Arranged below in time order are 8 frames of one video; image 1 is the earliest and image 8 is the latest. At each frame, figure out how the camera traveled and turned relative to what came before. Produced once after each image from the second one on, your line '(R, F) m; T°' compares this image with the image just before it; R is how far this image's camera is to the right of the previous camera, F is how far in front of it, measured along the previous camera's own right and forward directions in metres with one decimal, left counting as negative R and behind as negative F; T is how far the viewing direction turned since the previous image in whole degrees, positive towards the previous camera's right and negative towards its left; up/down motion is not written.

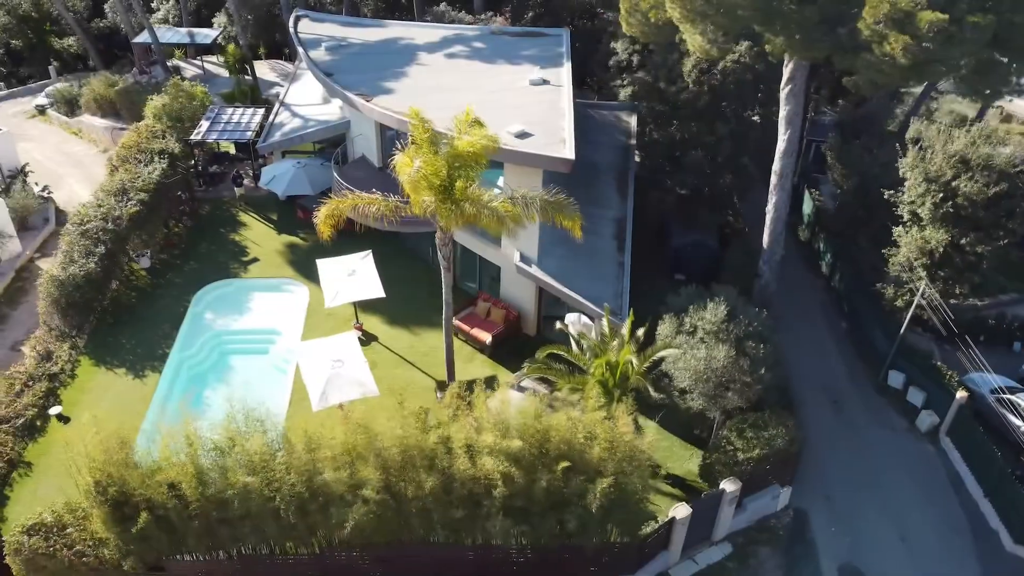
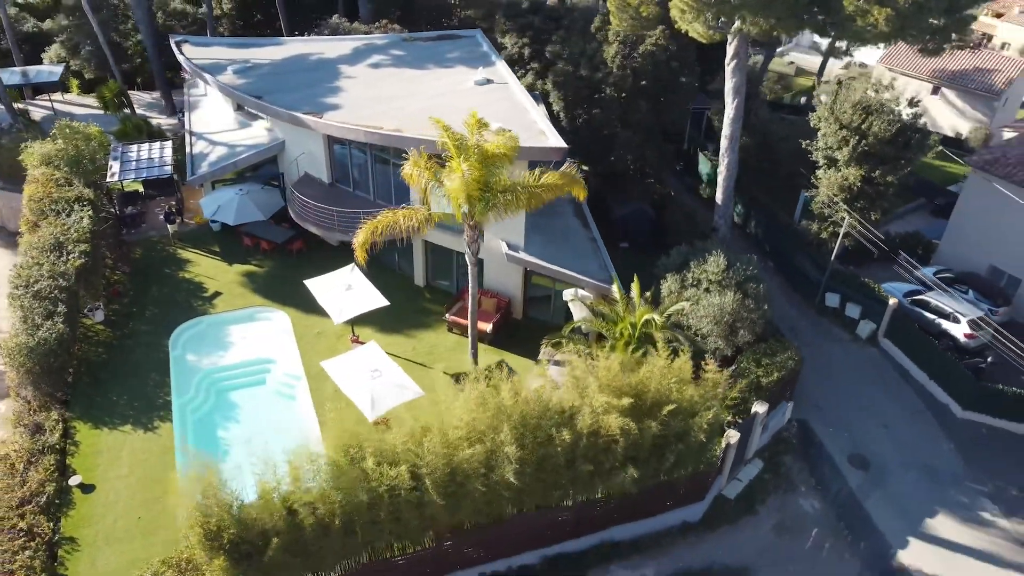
(-5.1, -0.8) m; +13°
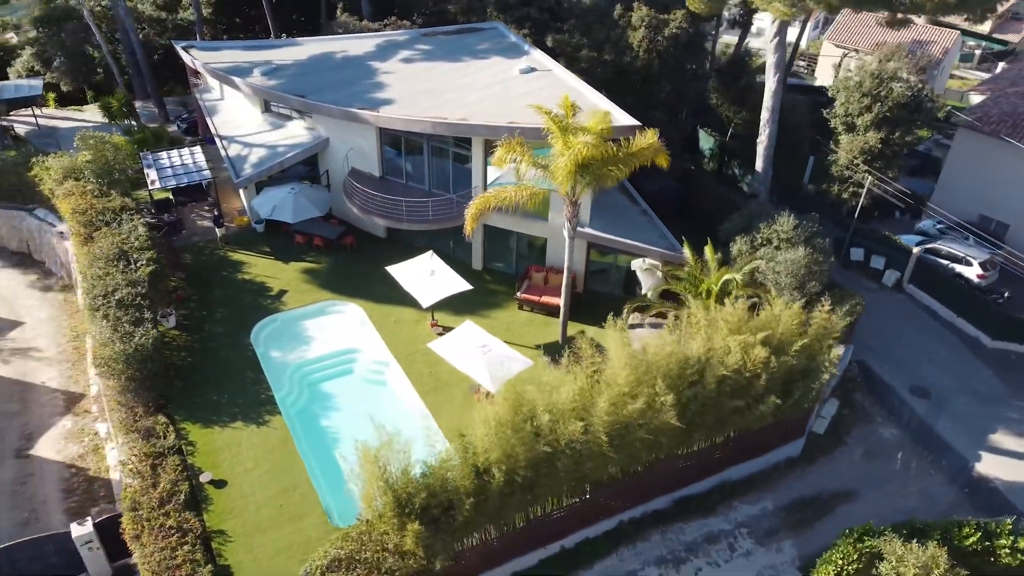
(-4.8, -1.0) m; +6°
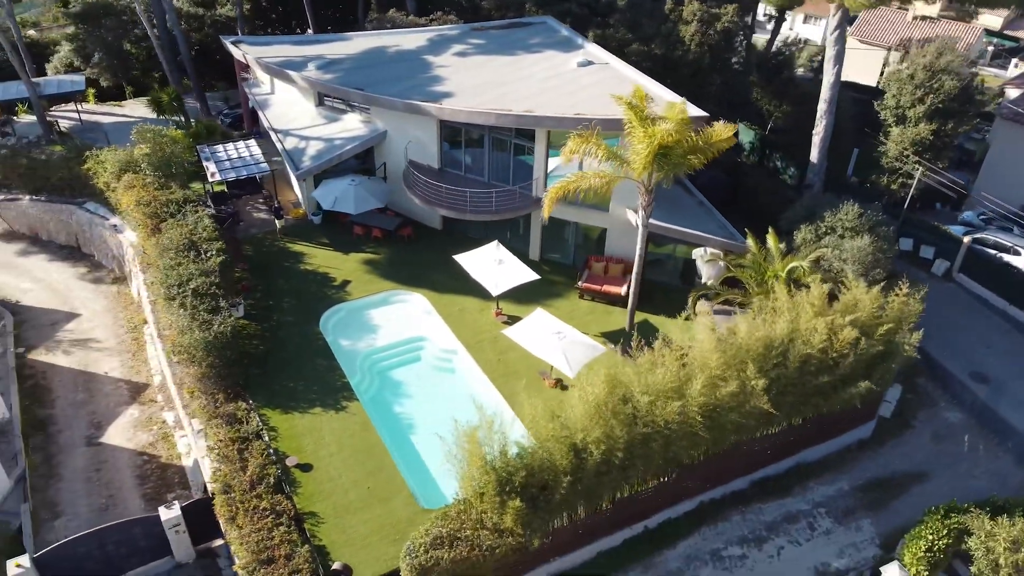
(-2.0, -0.4) m; 0°
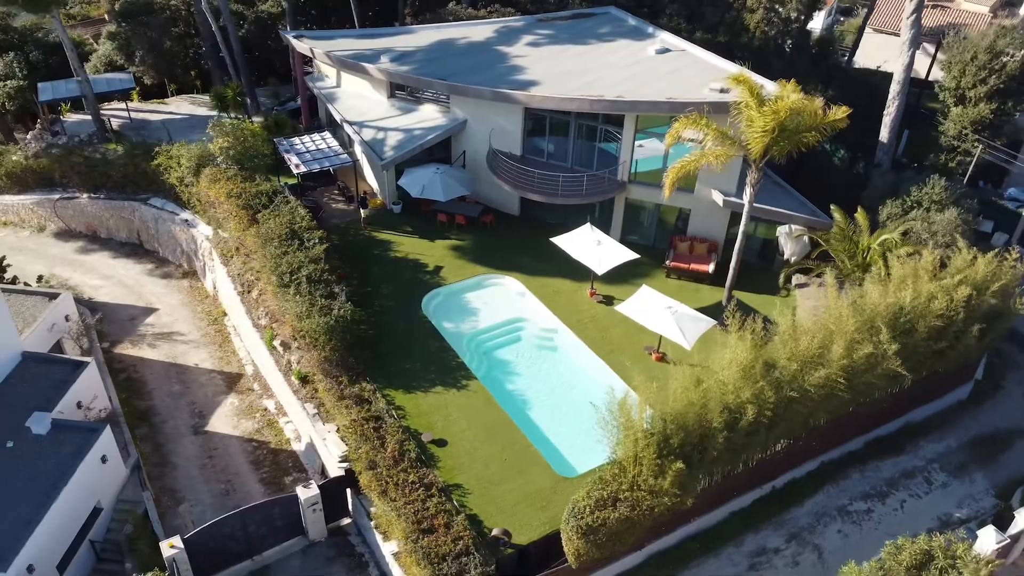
(-3.9, -0.7) m; +2°
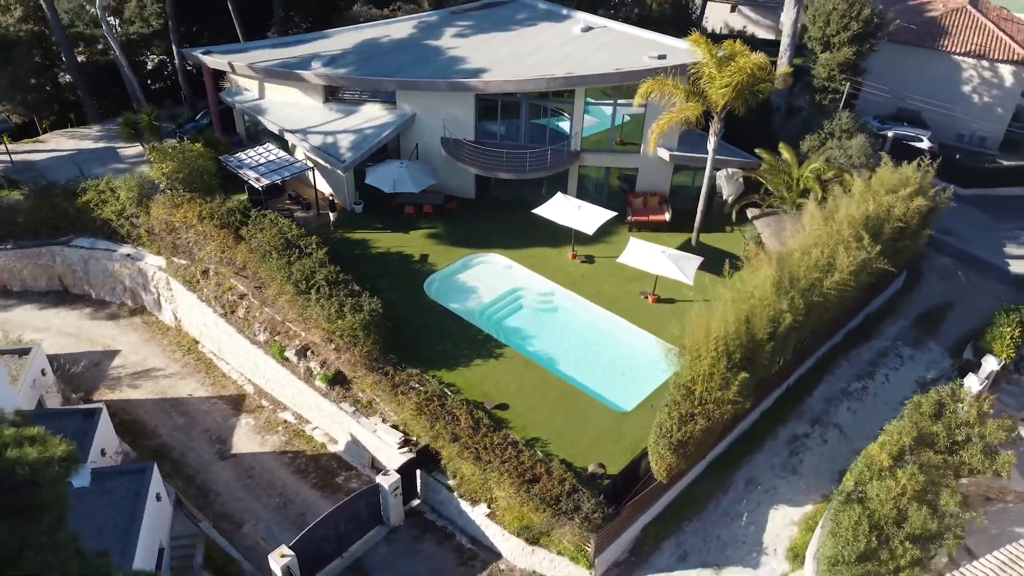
(-6.0, -1.1) m; +13°
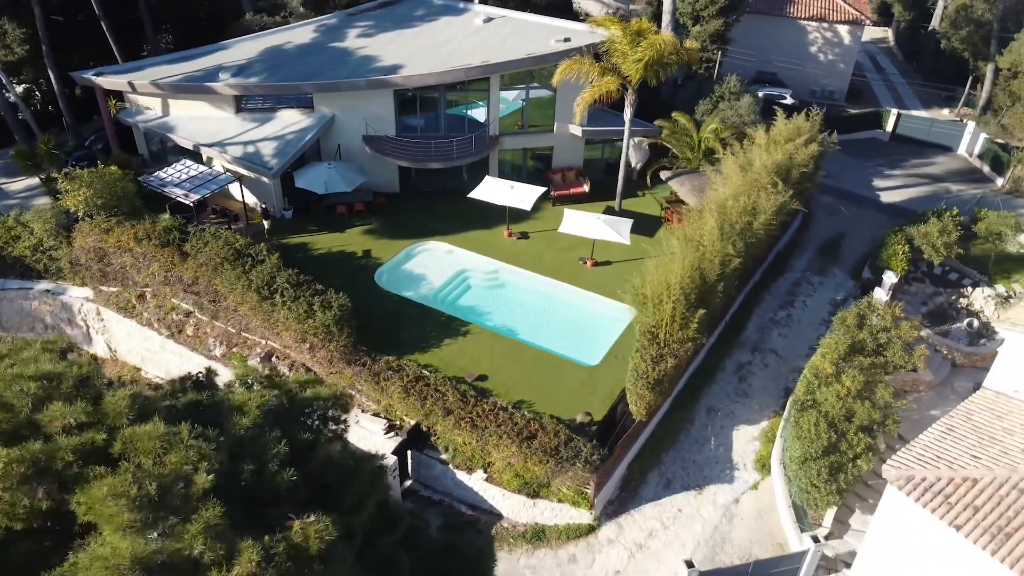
(-3.1, -1.1) m; +10°
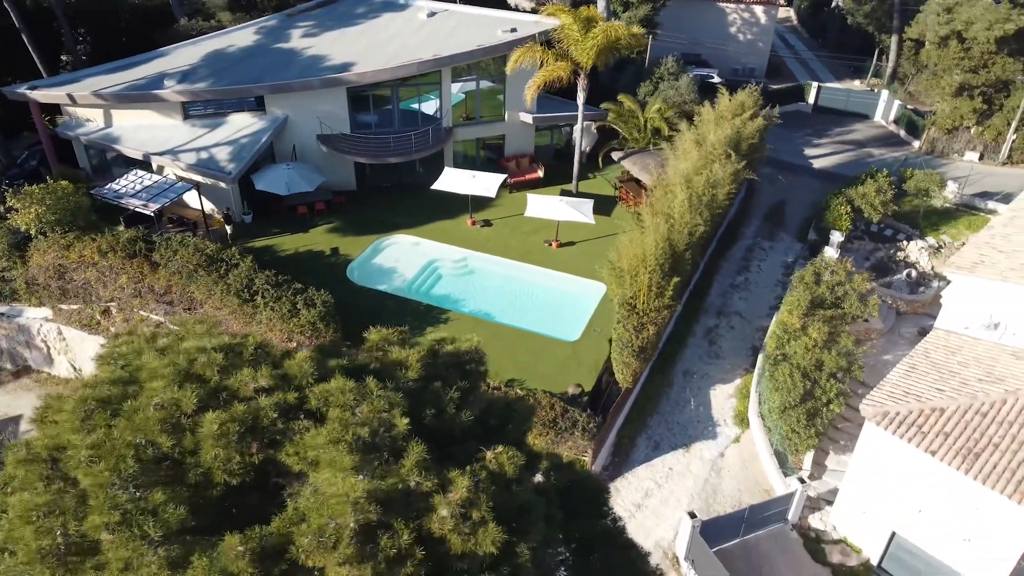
(-1.9, -0.6) m; +6°
